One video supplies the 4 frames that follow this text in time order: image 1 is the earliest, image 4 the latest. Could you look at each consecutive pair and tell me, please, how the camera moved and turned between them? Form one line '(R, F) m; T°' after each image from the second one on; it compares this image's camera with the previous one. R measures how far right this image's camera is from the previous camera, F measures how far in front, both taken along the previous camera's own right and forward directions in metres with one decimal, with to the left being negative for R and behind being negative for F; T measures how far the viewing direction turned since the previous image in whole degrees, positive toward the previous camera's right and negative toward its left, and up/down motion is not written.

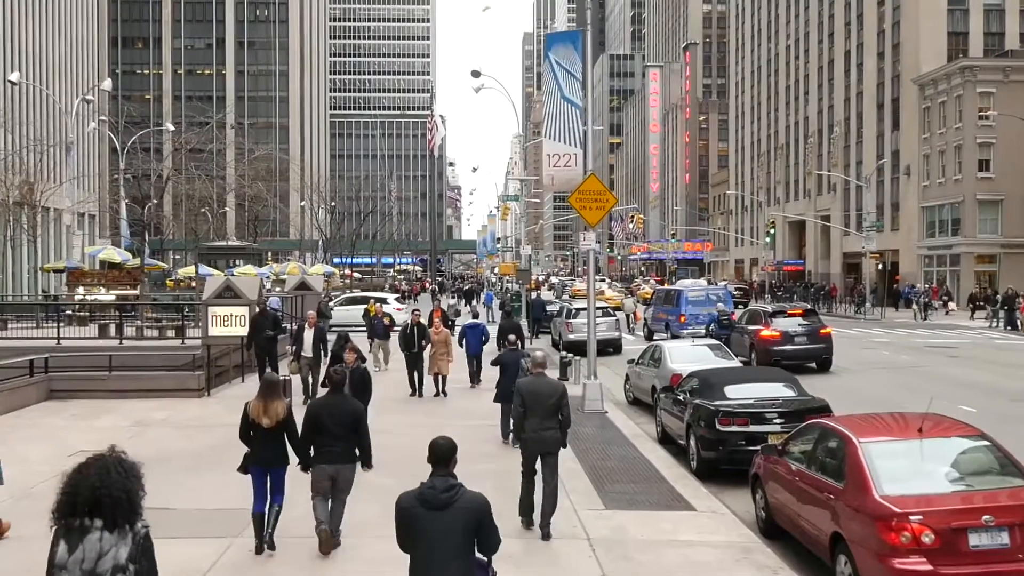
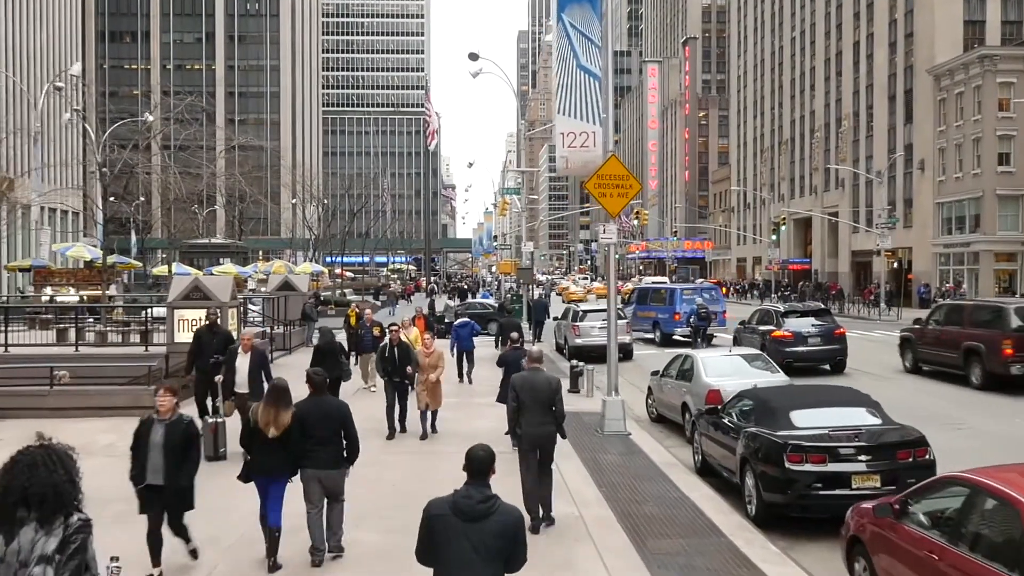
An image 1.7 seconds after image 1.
(-0.2, +2.2) m; 0°
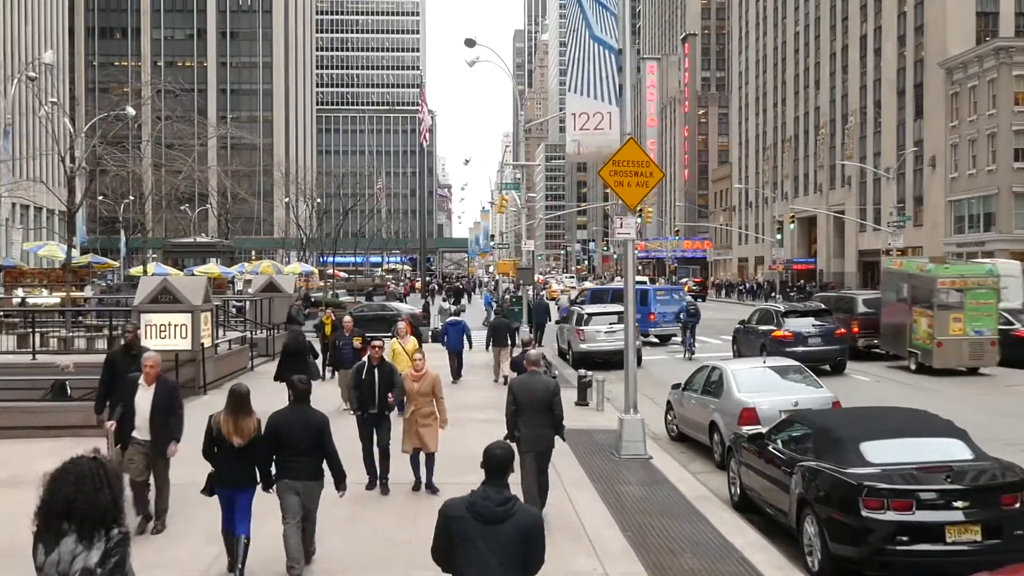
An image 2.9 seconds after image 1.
(-0.1, +1.6) m; 0°
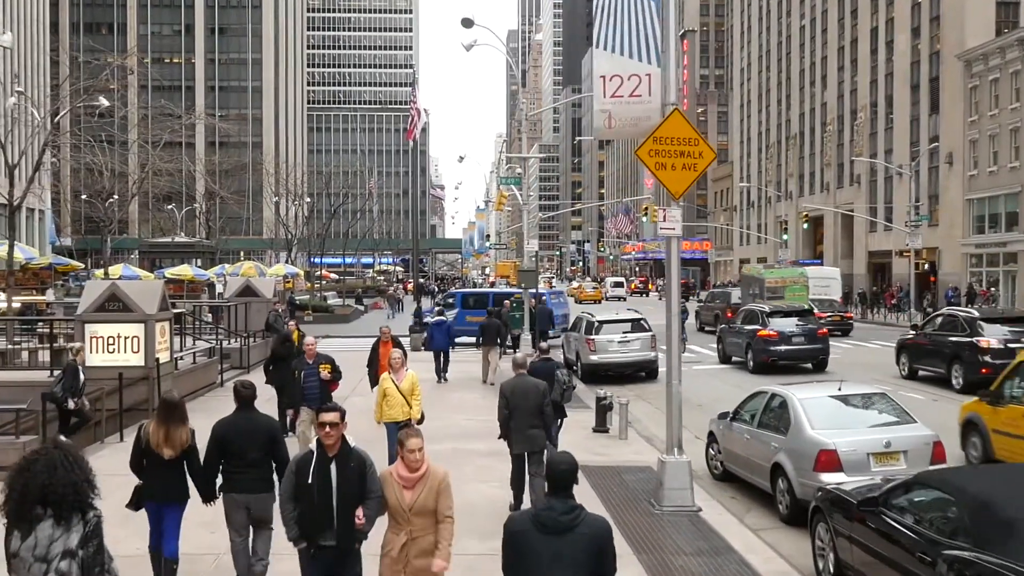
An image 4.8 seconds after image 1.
(-0.2, +2.3) m; 0°
